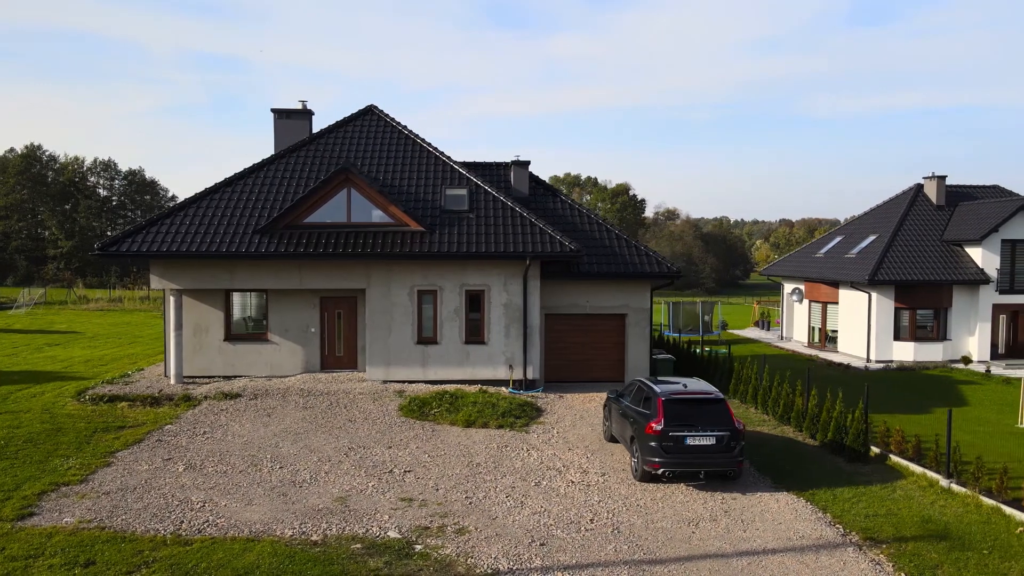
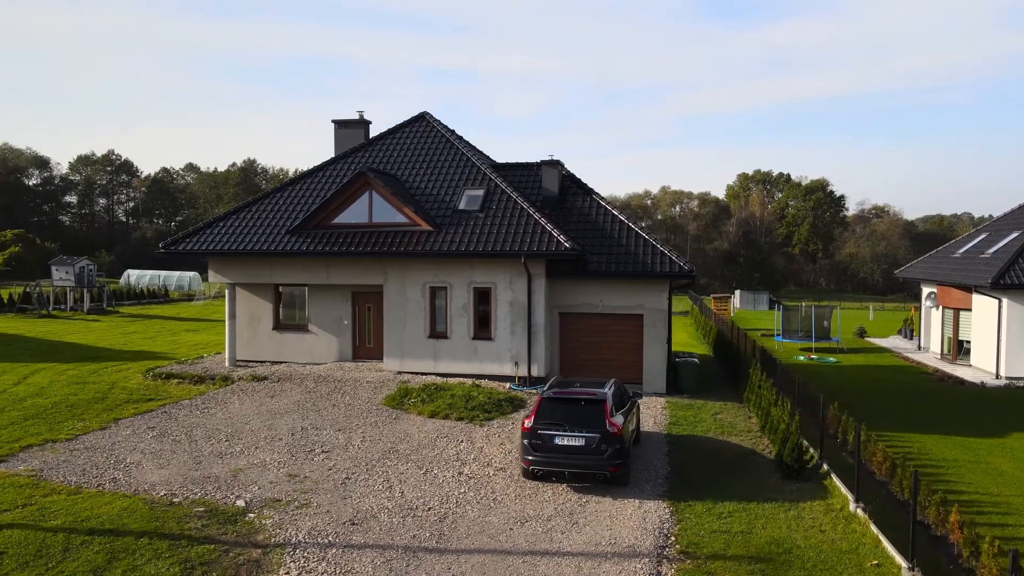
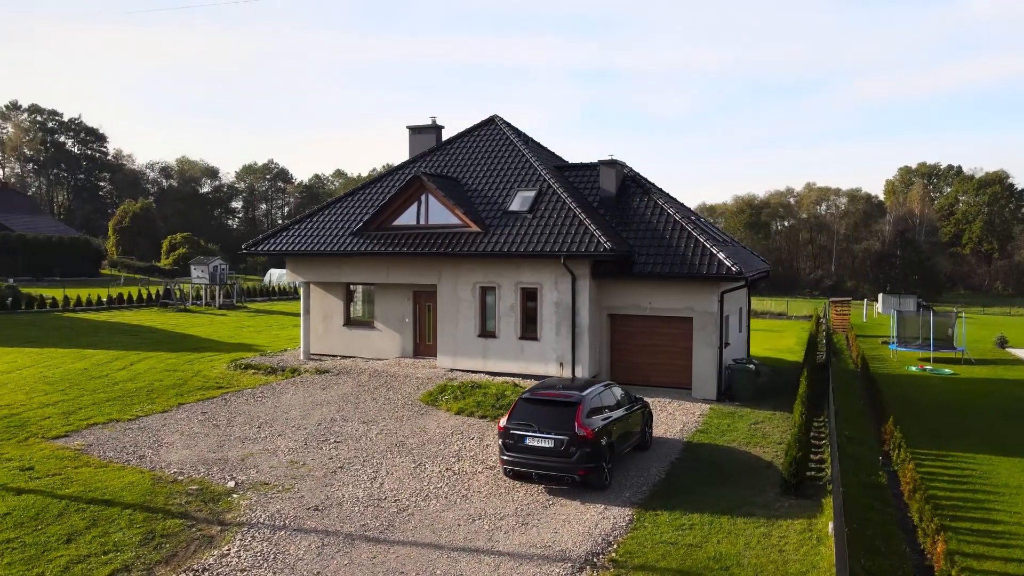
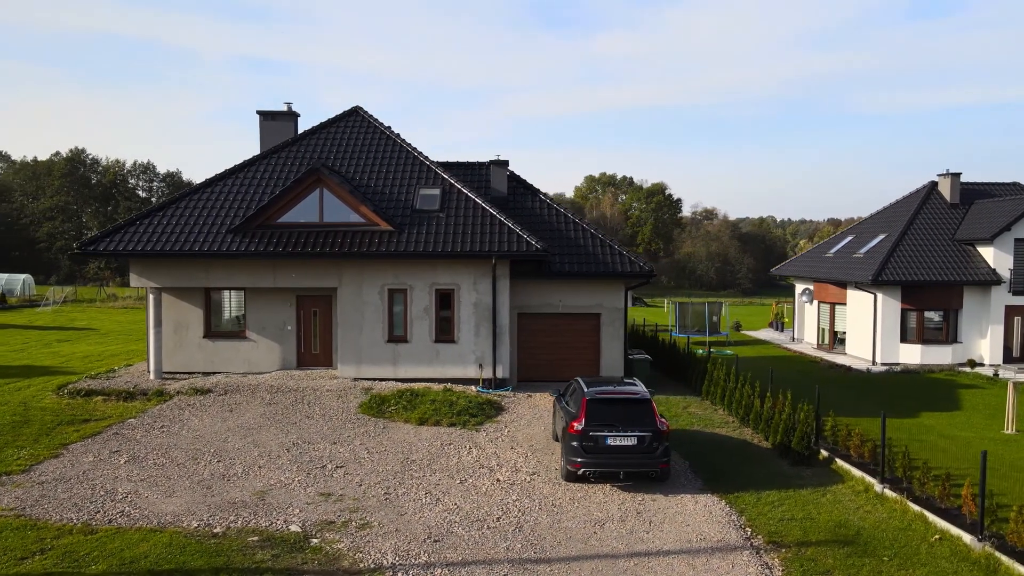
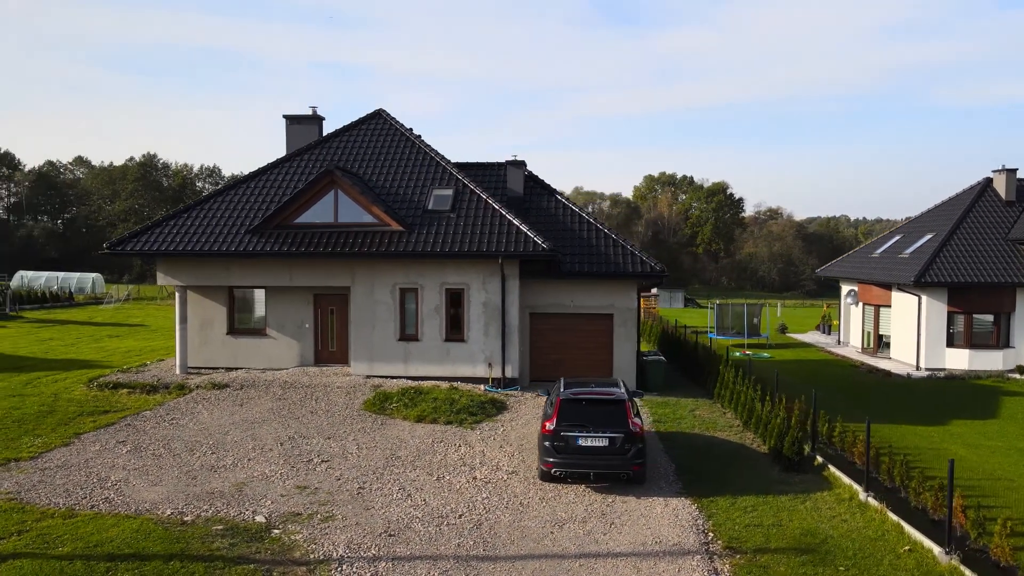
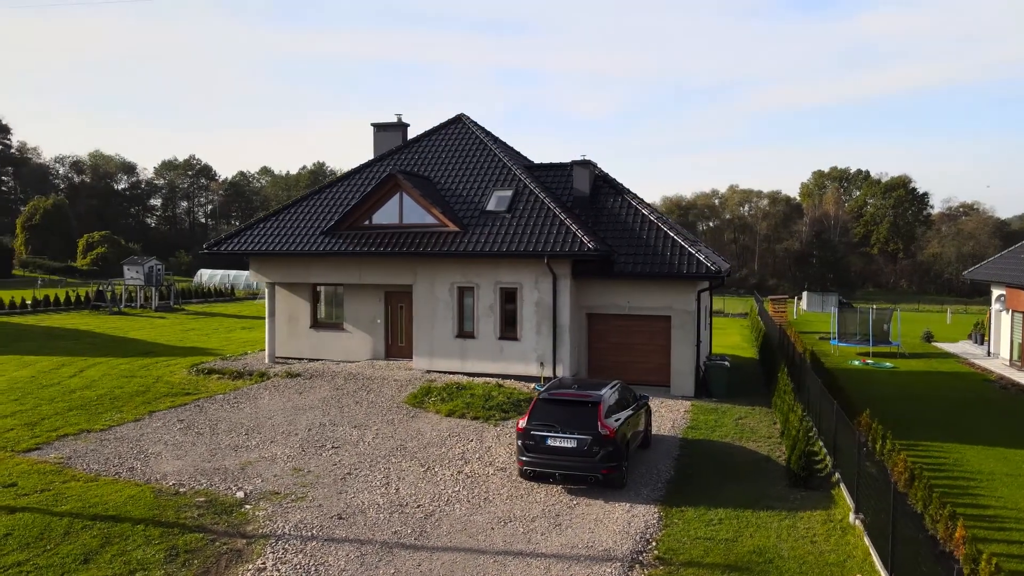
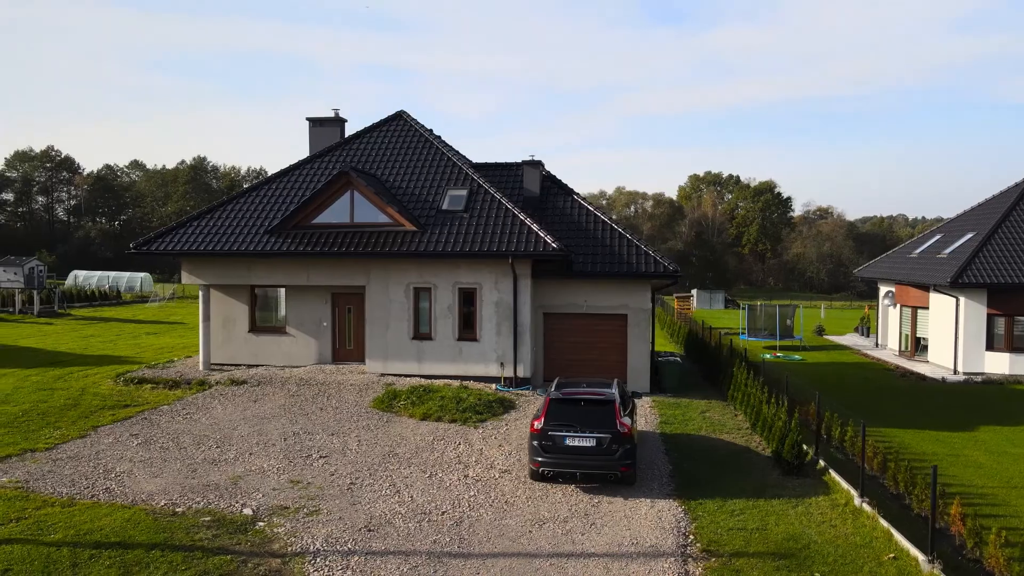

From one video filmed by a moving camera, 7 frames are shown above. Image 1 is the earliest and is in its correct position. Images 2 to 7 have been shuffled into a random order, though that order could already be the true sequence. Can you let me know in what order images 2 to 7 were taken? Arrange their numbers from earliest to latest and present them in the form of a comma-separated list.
4, 5, 7, 2, 6, 3
